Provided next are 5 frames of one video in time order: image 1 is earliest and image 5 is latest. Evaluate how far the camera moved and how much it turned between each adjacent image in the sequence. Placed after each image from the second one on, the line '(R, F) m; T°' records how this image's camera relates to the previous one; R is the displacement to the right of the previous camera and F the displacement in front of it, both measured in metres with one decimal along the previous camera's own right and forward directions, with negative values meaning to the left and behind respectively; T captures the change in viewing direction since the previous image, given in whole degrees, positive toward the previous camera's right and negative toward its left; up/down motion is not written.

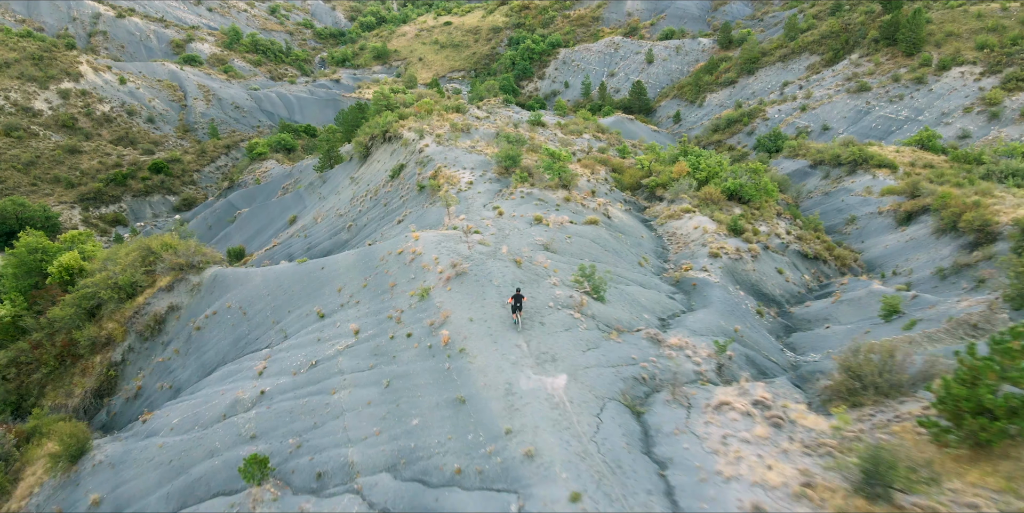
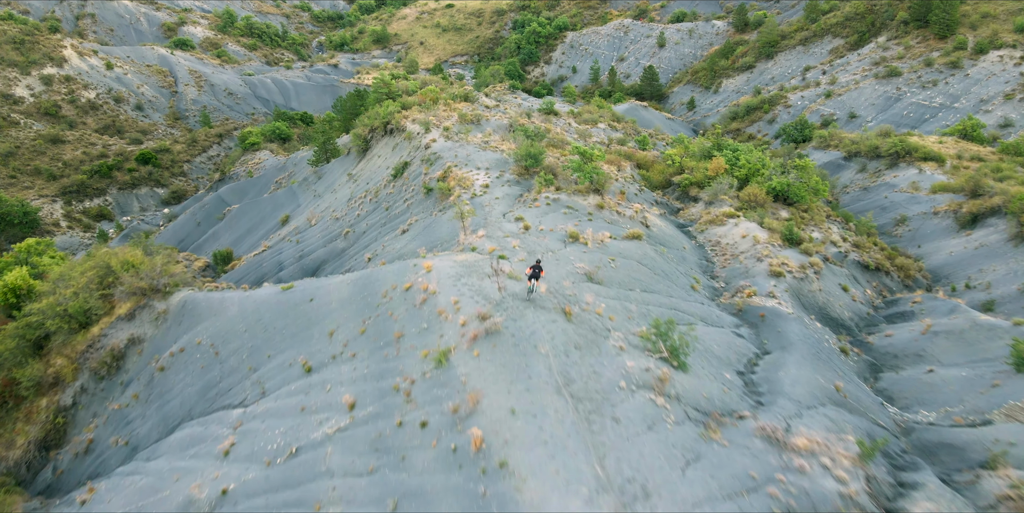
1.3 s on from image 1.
(-0.6, +3.3) m; 0°
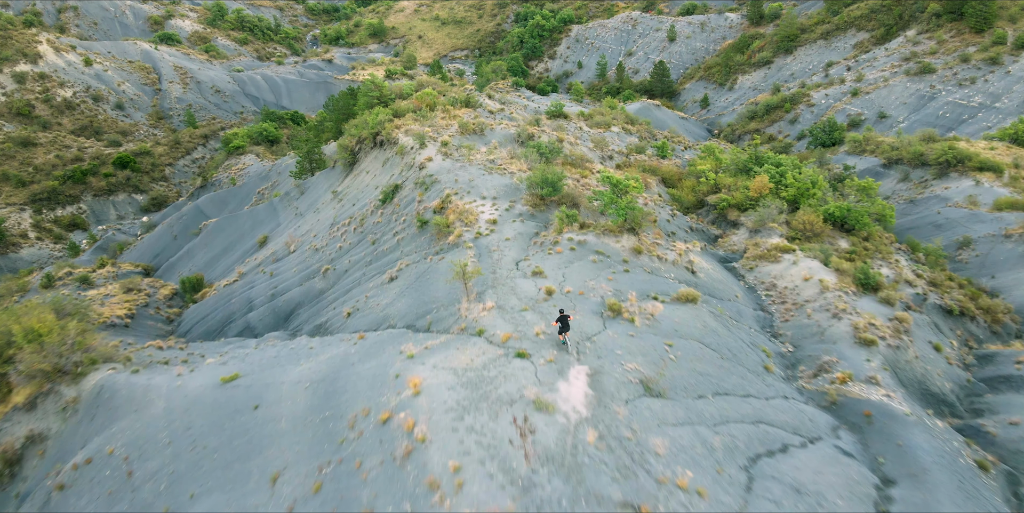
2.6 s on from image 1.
(-0.3, +4.0) m; 0°
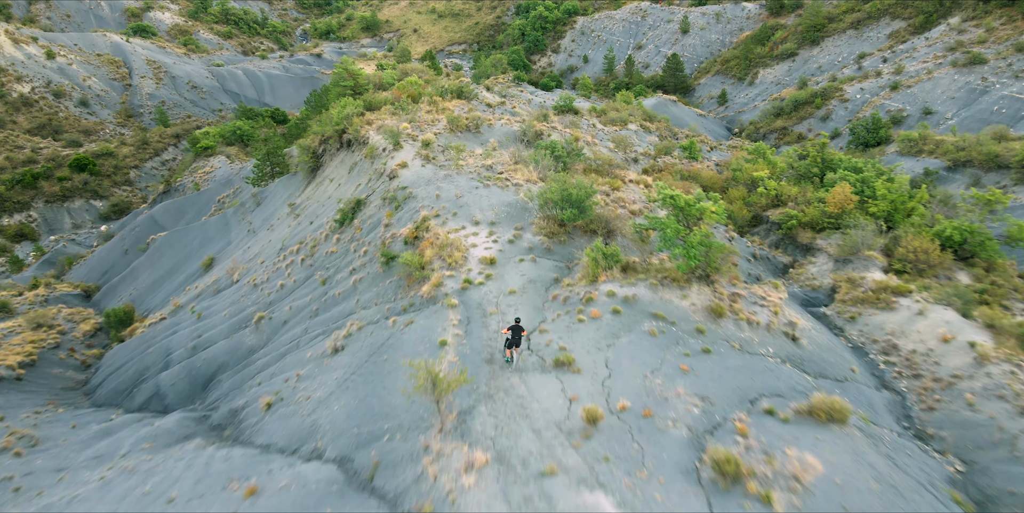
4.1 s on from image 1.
(-0.1, +5.7) m; 0°
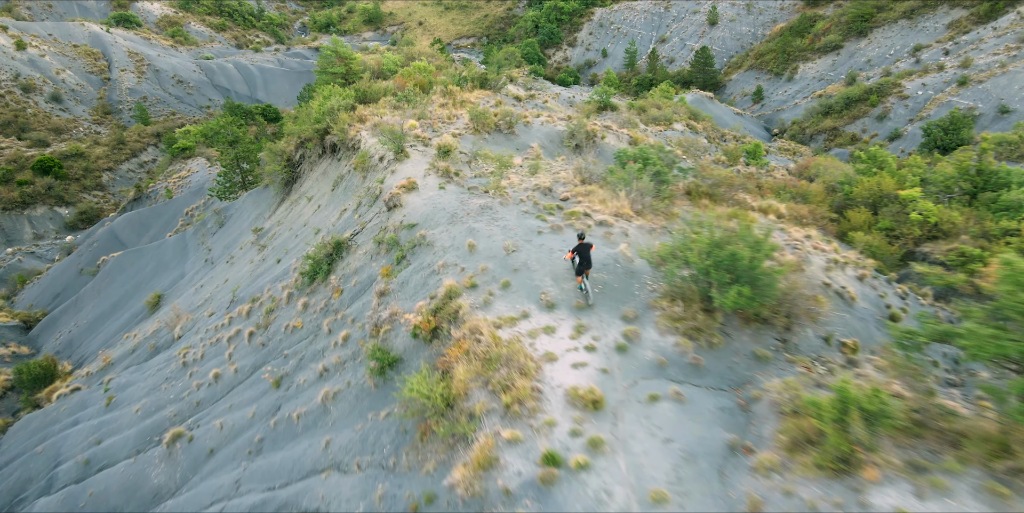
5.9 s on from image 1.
(-0.9, +5.8) m; 0°
